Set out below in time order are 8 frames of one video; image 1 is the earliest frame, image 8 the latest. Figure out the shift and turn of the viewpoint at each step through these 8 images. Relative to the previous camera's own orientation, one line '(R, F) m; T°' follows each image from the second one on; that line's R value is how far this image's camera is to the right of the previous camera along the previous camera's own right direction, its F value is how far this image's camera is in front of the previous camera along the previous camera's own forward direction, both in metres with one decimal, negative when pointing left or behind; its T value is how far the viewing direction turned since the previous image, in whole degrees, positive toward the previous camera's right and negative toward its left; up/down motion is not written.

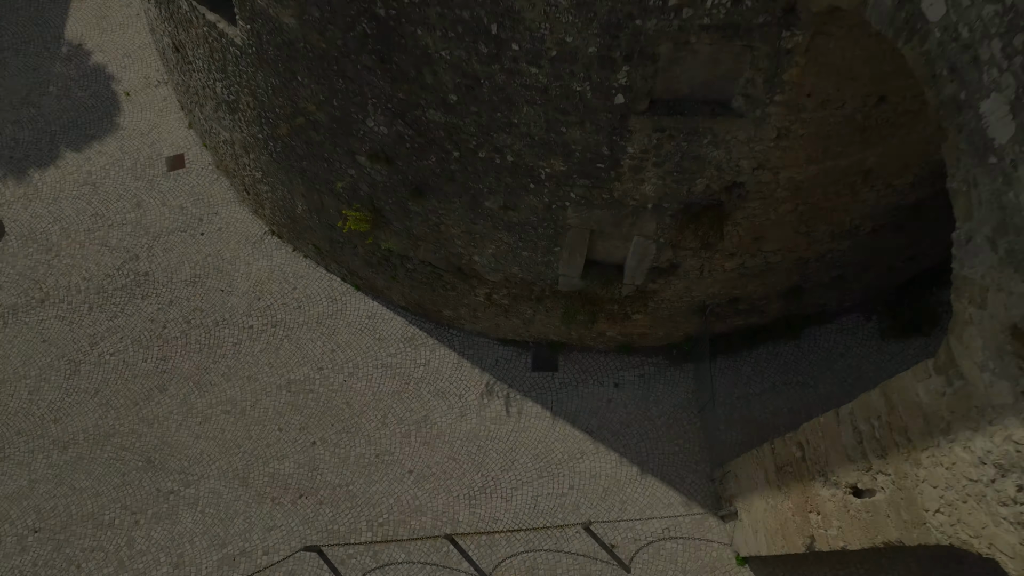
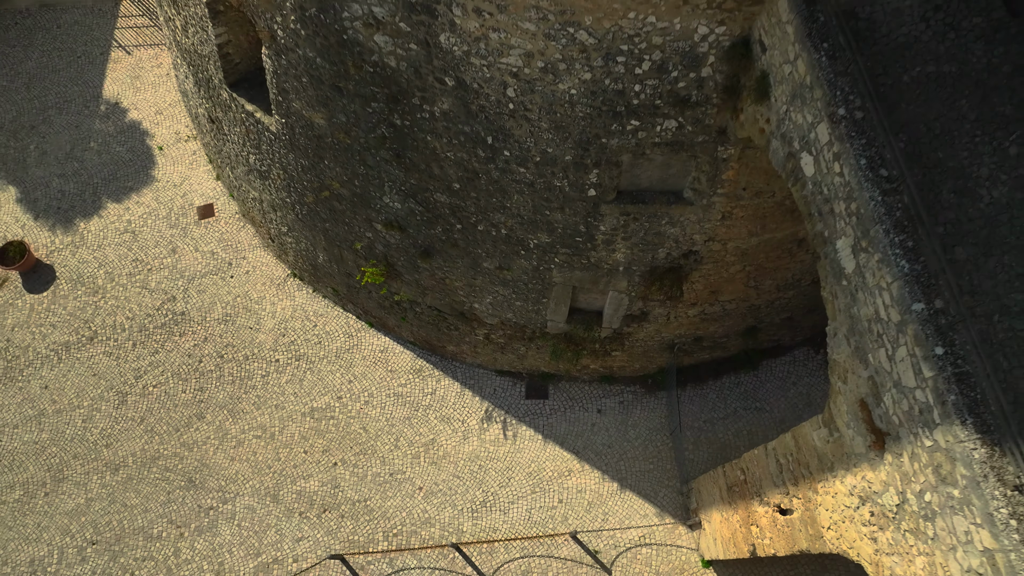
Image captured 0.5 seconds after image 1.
(0.0, -1.1) m; 0°
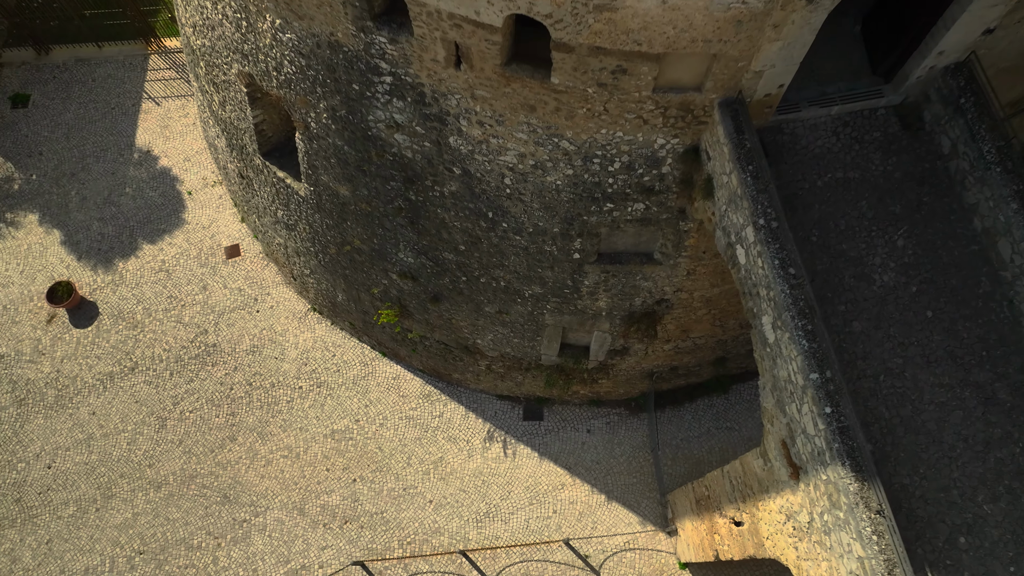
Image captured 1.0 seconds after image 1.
(0.0, -1.1) m; 0°
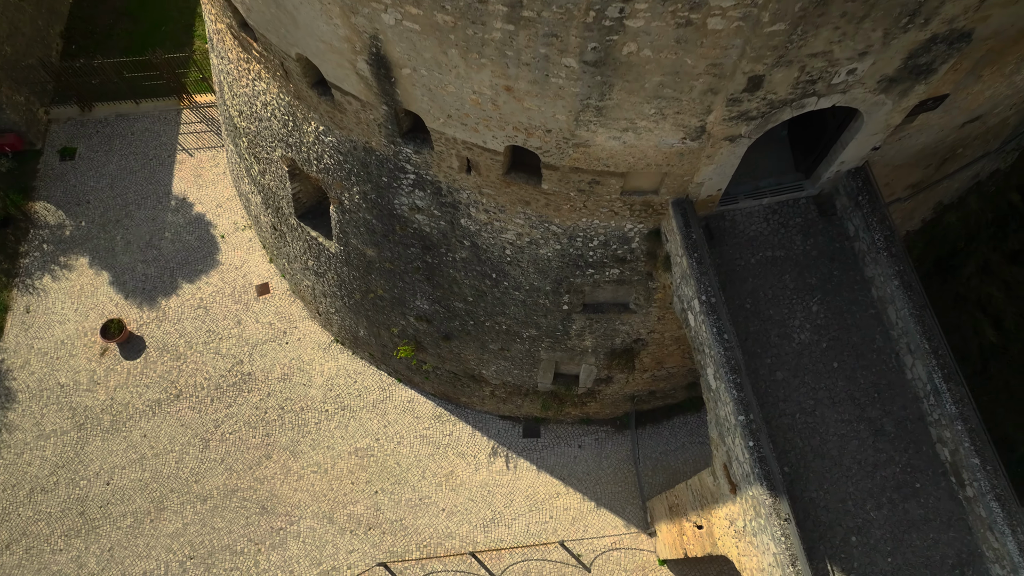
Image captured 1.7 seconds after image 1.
(0.0, -1.4) m; 0°
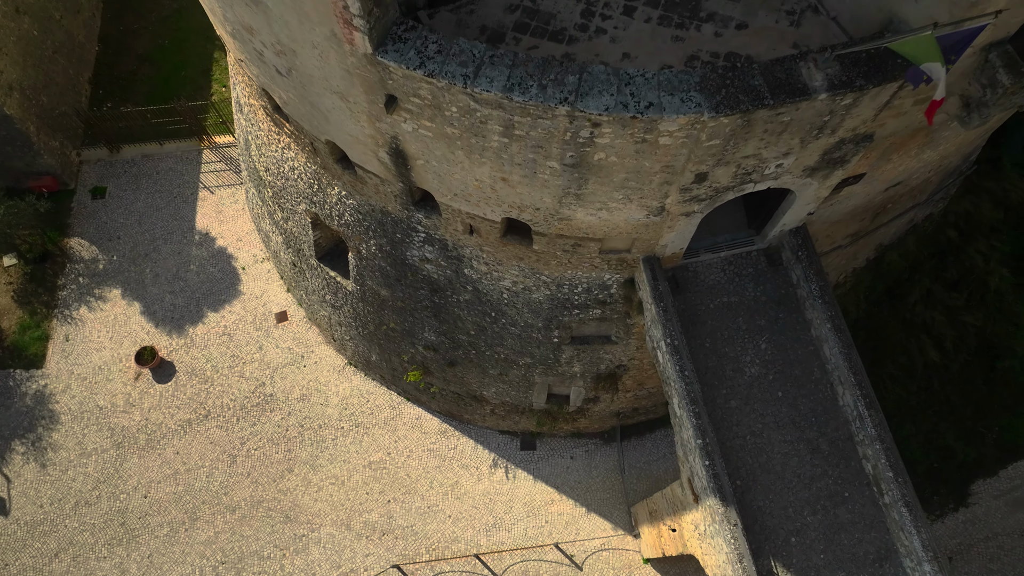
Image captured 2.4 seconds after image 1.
(0.0, -1.2) m; 0°
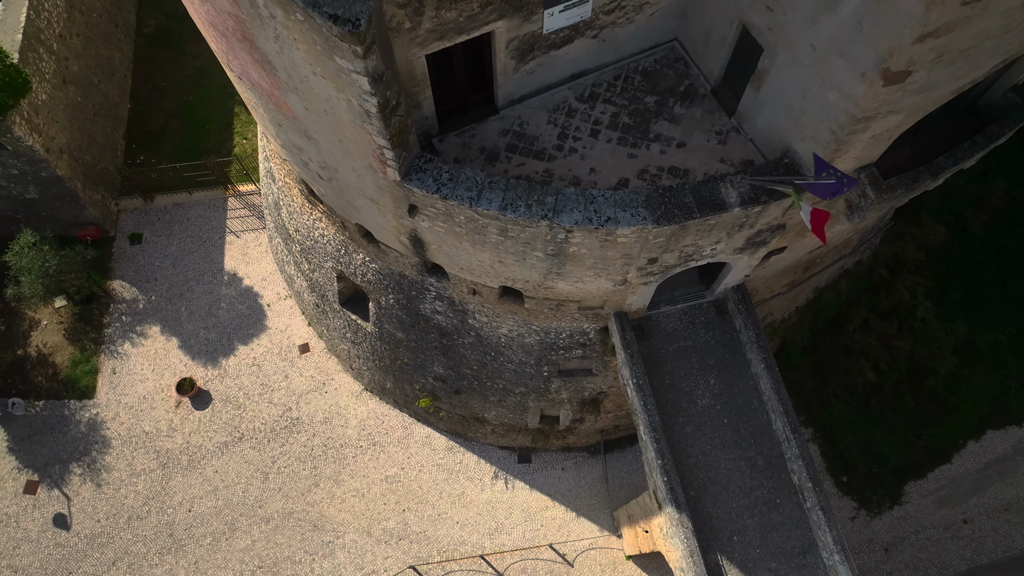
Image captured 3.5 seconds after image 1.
(0.0, -1.8) m; 0°
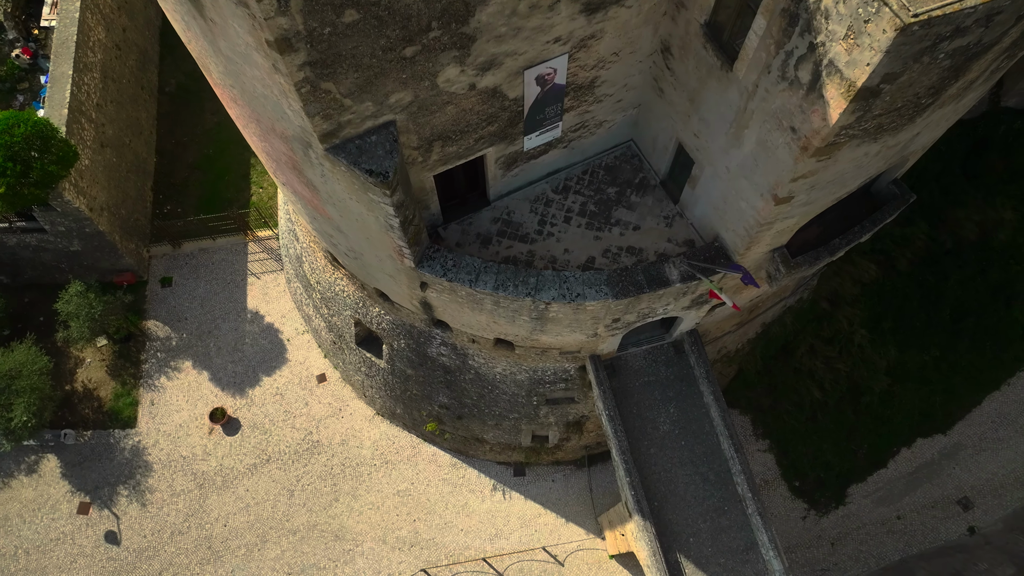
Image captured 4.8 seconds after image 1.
(0.0, -1.9) m; 0°
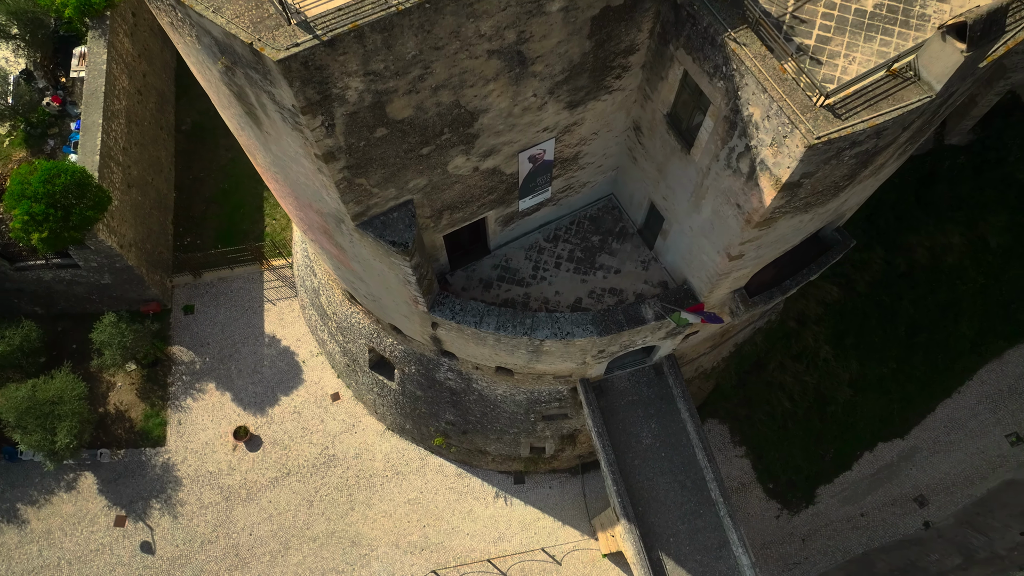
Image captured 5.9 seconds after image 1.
(-0.1, -1.5) m; 0°
